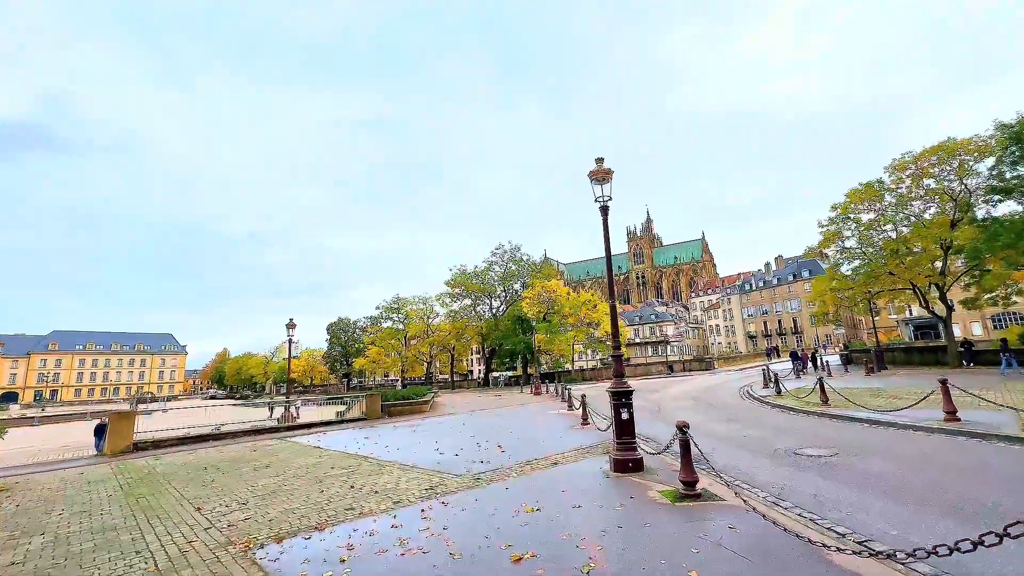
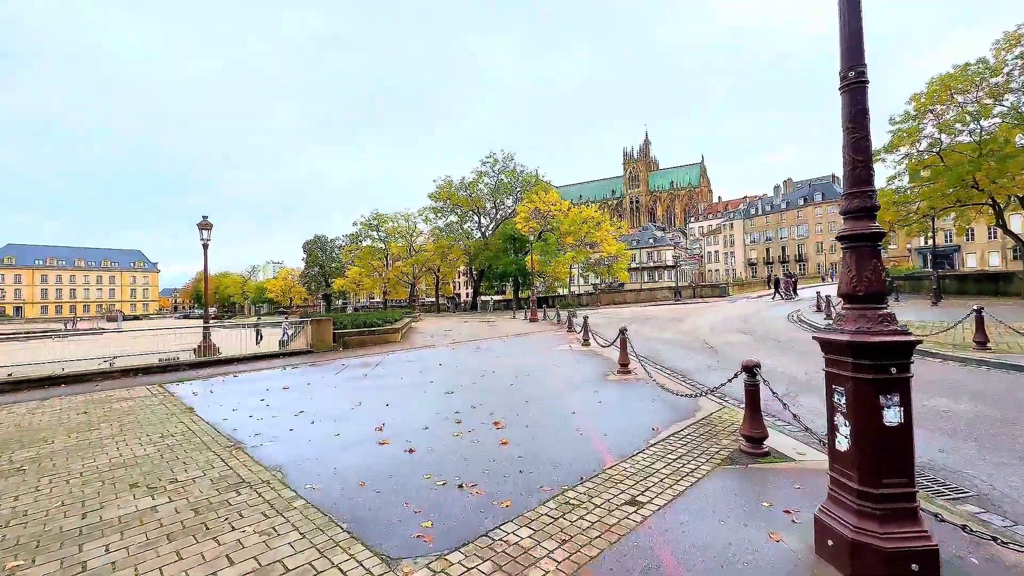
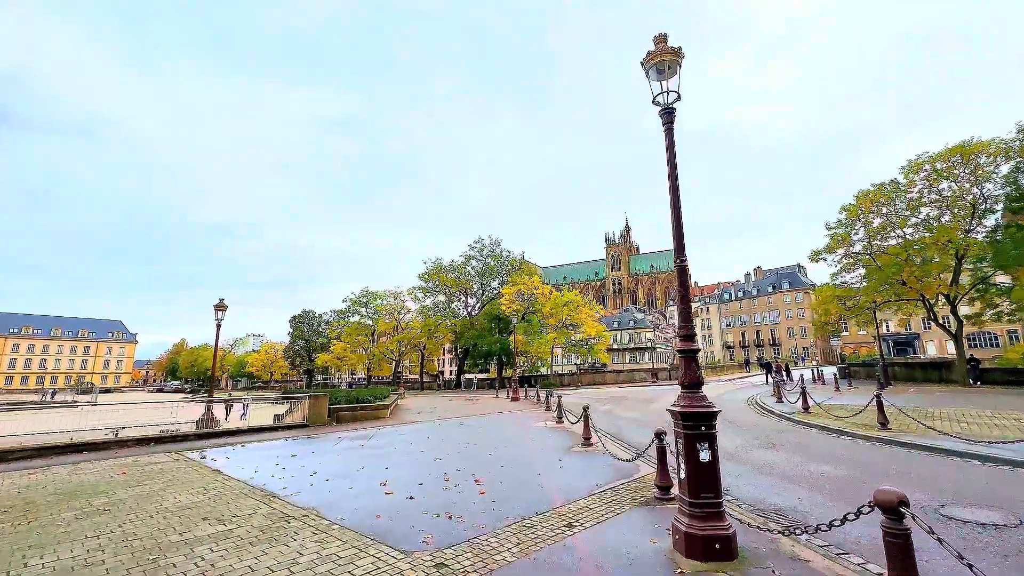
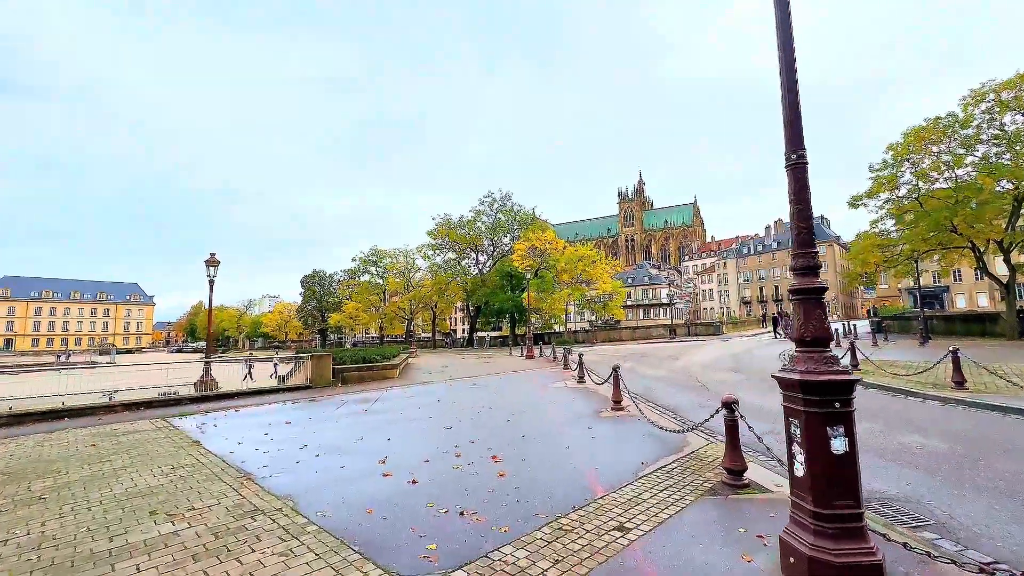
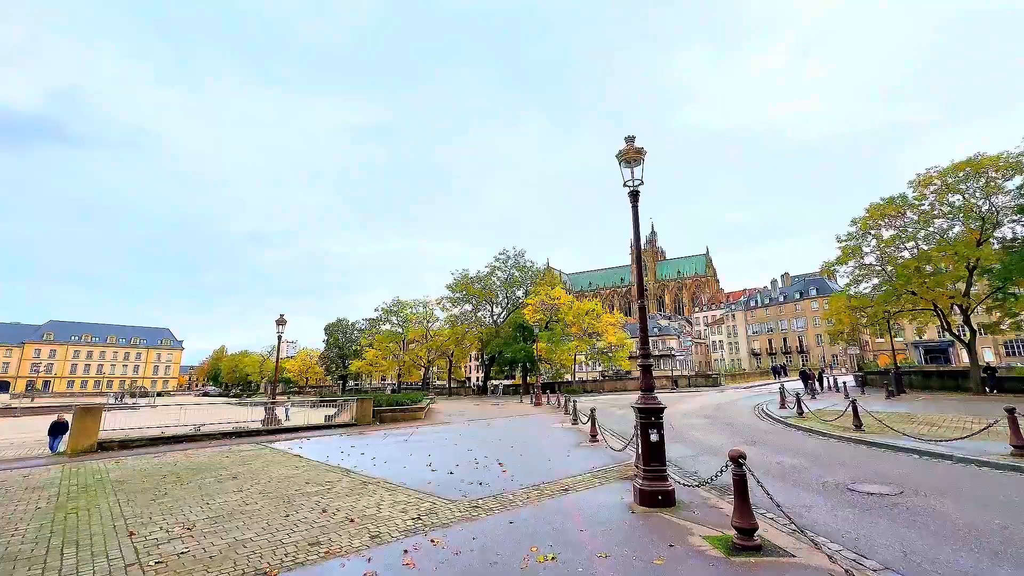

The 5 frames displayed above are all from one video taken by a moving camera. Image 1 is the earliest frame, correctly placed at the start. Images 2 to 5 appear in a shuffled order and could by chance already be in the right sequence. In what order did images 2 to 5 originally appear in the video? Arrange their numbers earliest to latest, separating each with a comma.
5, 3, 4, 2
